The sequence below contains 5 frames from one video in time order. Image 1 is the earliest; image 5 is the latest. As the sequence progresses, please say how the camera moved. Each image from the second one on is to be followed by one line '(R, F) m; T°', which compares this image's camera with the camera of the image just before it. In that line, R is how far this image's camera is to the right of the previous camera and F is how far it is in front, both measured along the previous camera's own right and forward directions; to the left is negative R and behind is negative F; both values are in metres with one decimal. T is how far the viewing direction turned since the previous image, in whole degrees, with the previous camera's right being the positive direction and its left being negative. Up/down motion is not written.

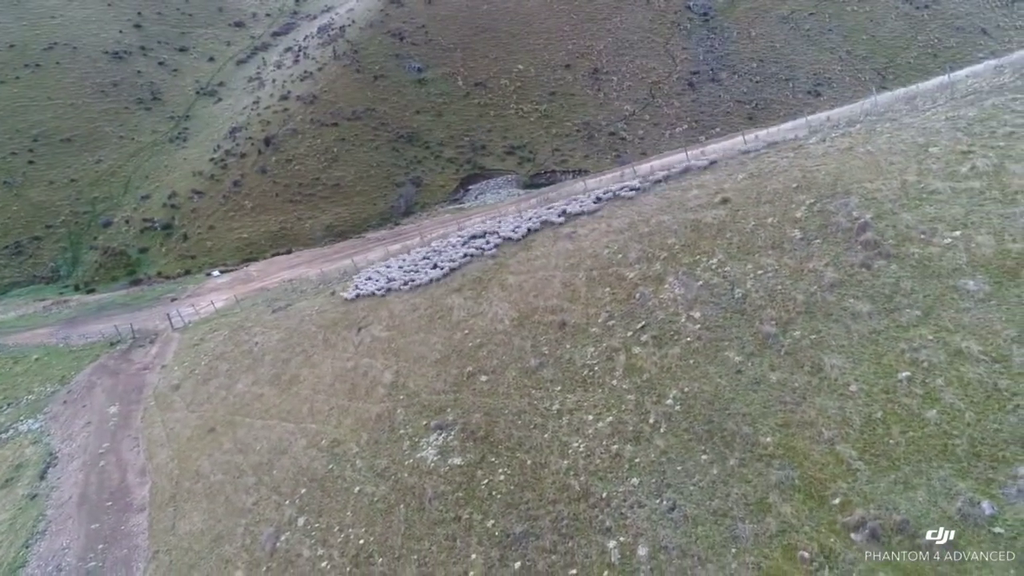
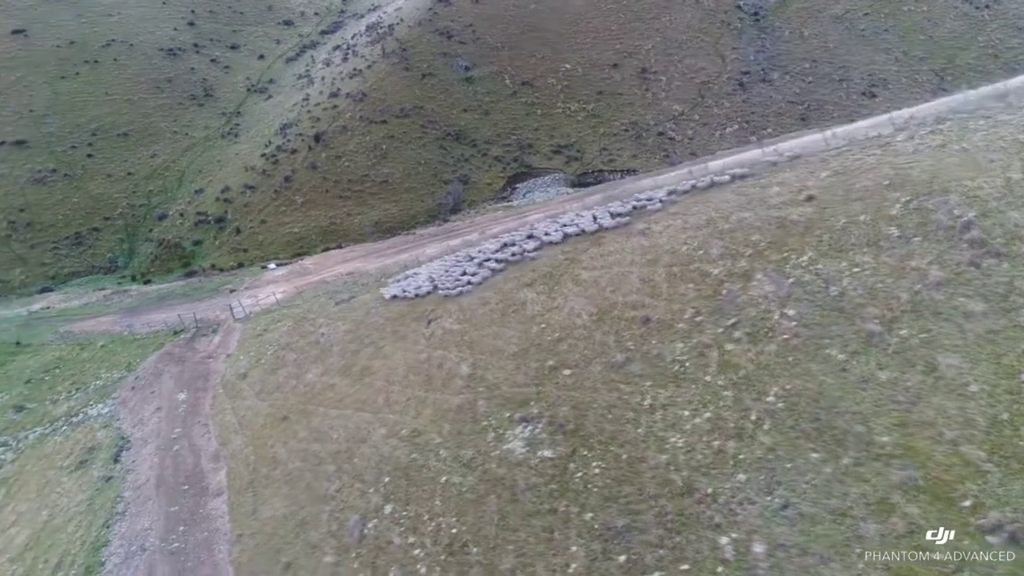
(-1.7, 0.0) m; -2°
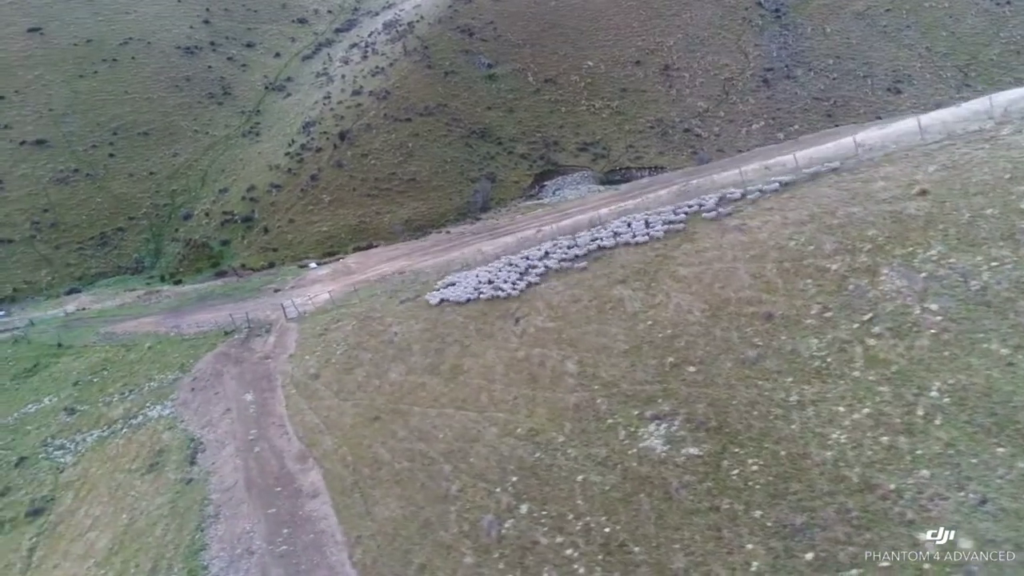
(-4.0, +0.3) m; +1°
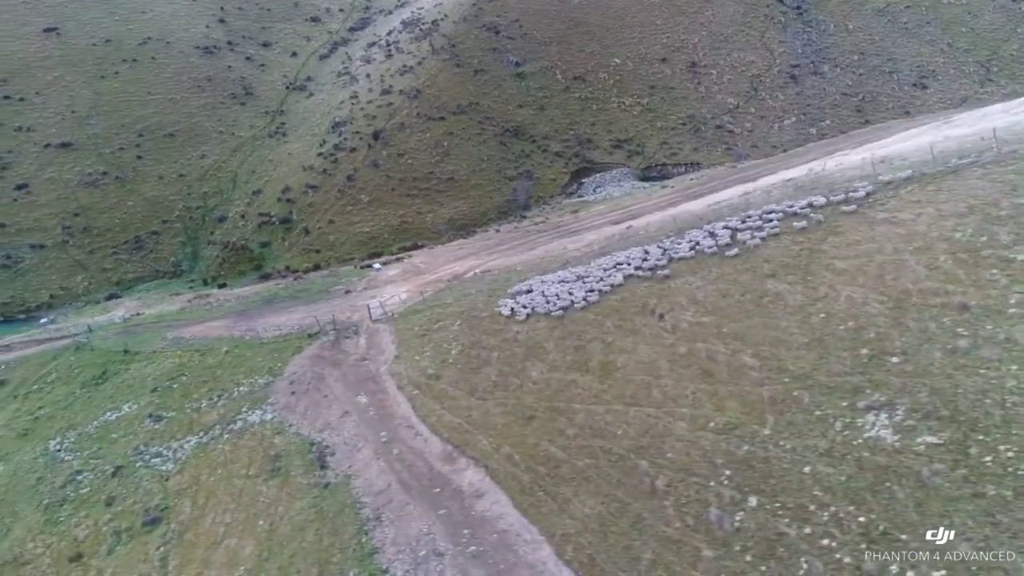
(-7.0, +0.1) m; +2°
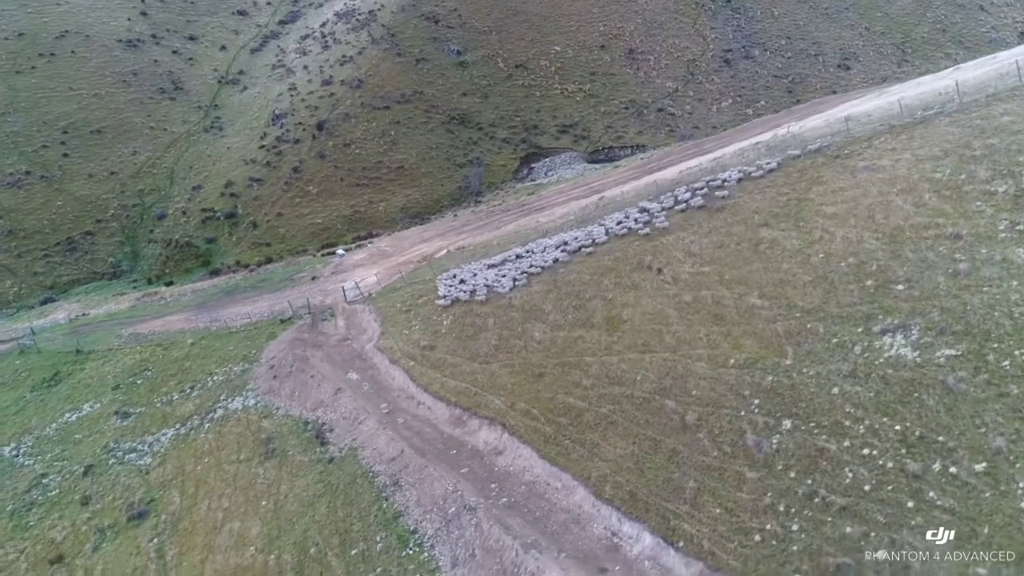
(-3.1, +0.1) m; +6°
